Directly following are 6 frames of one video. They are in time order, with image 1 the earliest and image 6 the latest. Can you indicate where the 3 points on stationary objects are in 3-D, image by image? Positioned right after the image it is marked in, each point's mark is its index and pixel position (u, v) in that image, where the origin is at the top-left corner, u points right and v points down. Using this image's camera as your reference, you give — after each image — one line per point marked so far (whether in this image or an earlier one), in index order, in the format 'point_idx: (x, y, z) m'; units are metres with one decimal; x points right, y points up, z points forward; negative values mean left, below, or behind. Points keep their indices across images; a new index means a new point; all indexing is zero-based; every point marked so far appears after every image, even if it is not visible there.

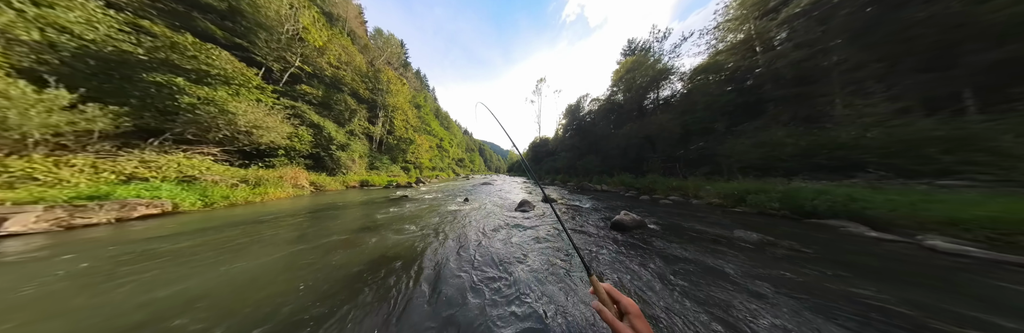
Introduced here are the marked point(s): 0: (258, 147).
0: (-16.1, +1.3, +8.6) m
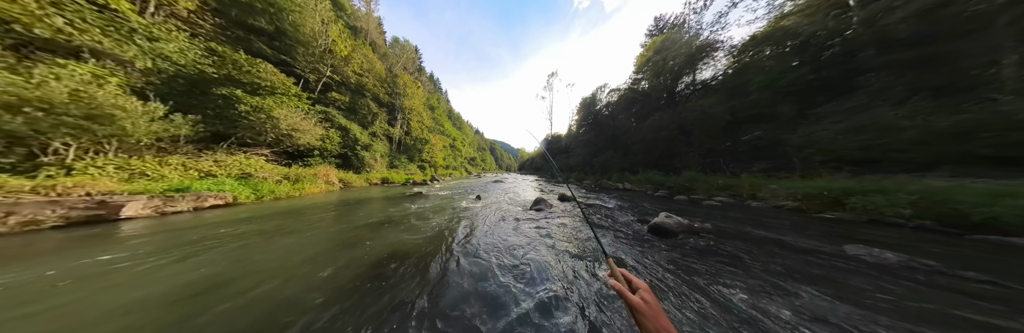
0: (-15.4, +1.3, +10.0) m
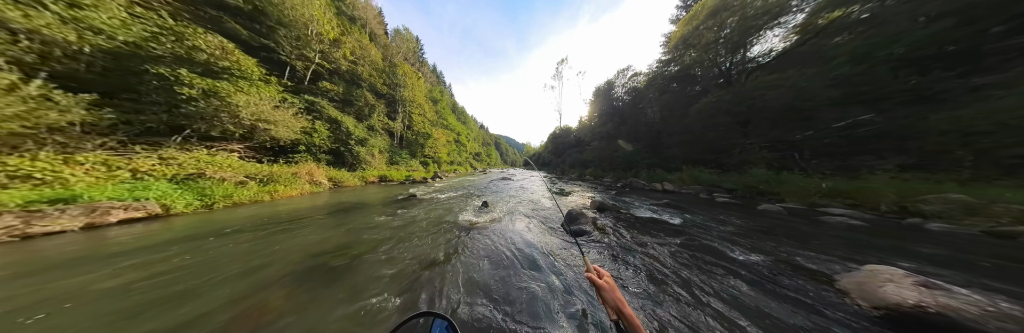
0: (-14.6, +1.4, +8.7) m
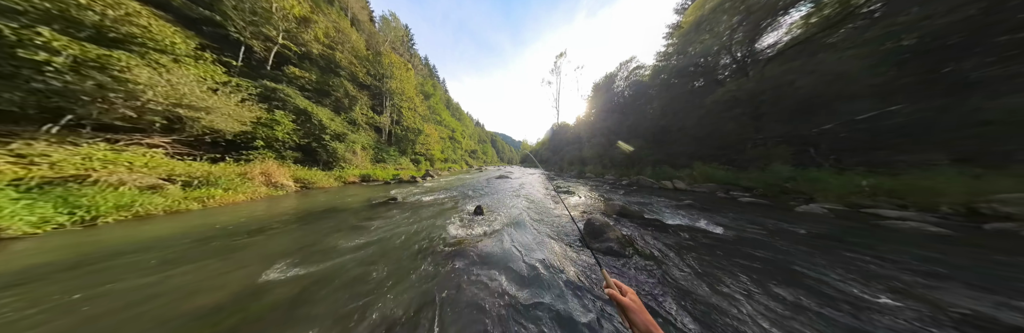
0: (-14.7, +1.5, +7.1) m
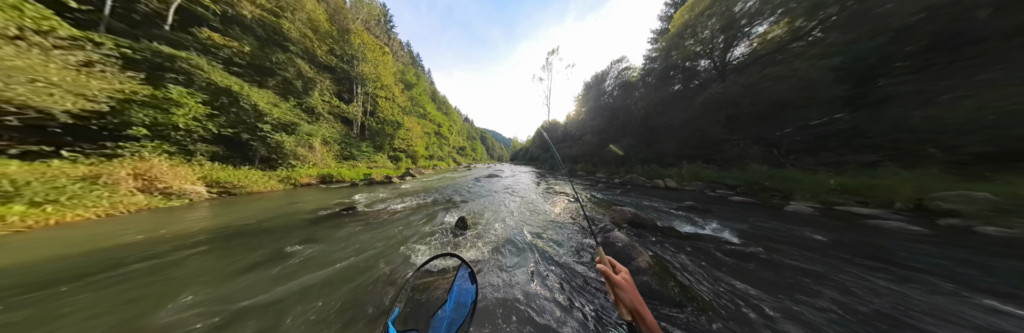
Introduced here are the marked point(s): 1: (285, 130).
0: (-14.9, +1.6, +5.1) m
1: (-15.7, +2.5, +9.9) m
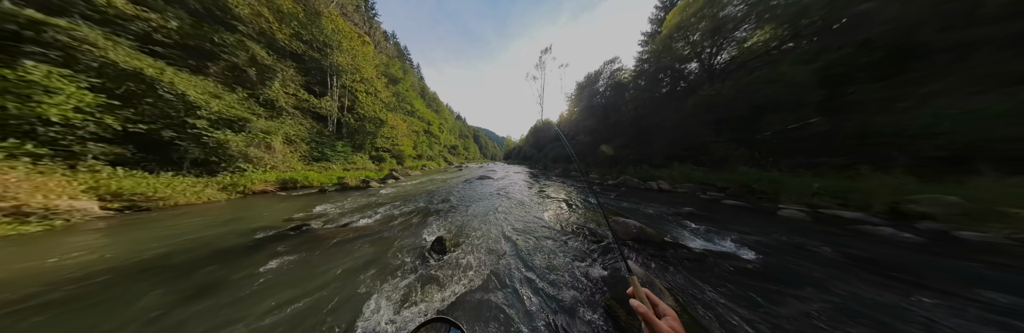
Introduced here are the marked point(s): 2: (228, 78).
0: (-15.2, +1.4, +3.7) m
1: (-16.1, +2.4, +8.5) m
2: (-18.7, +6.0, +10.0) m
